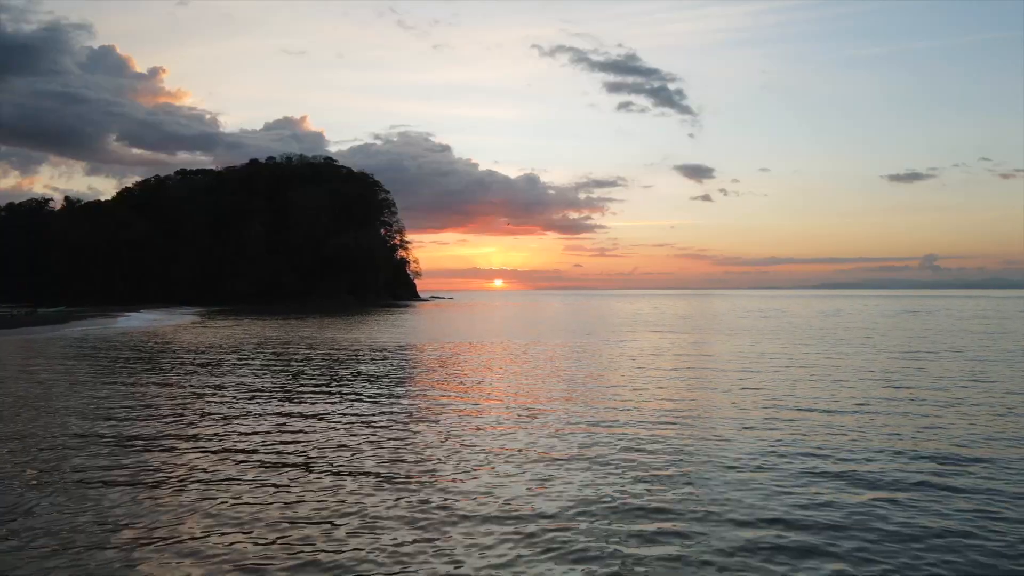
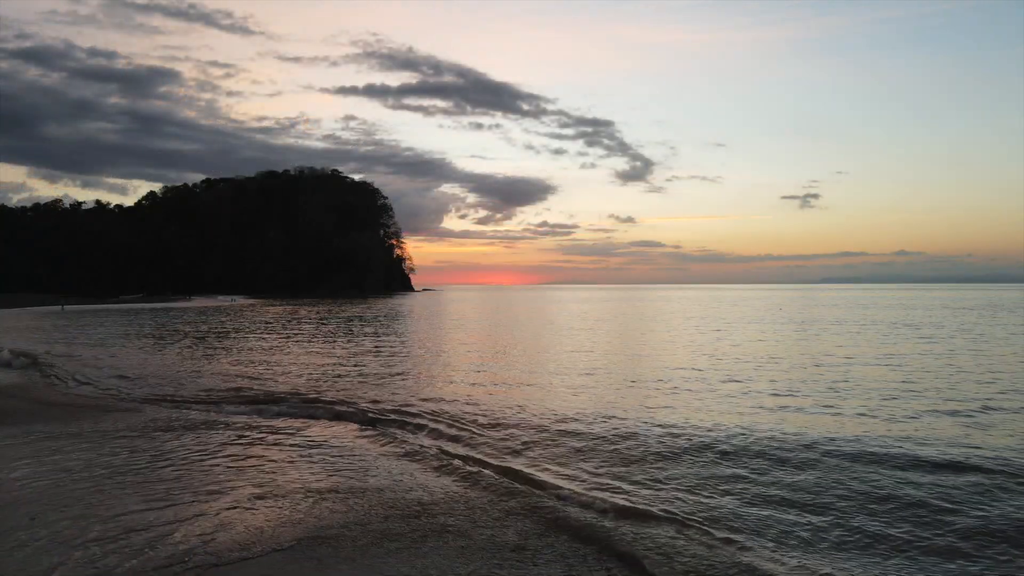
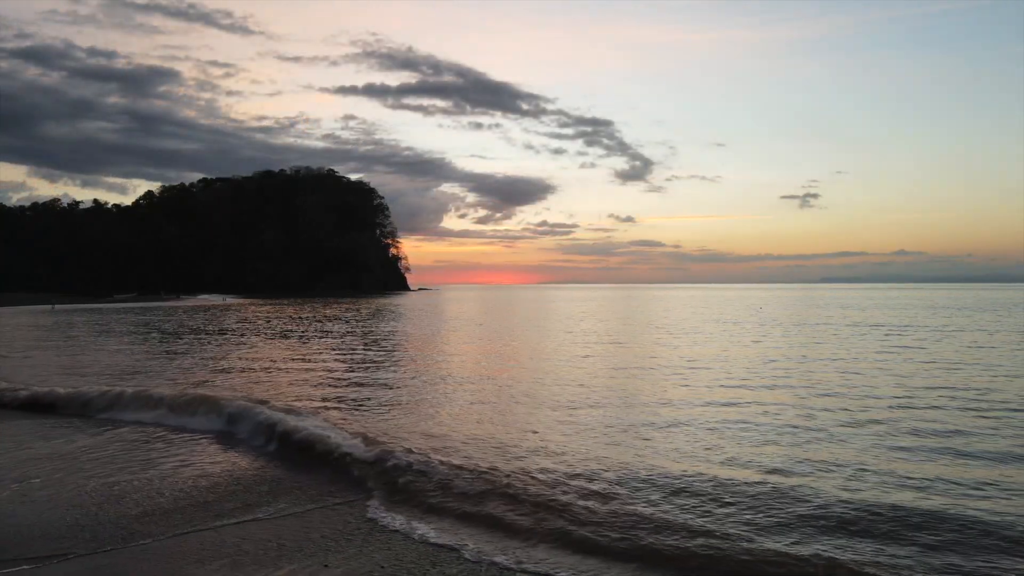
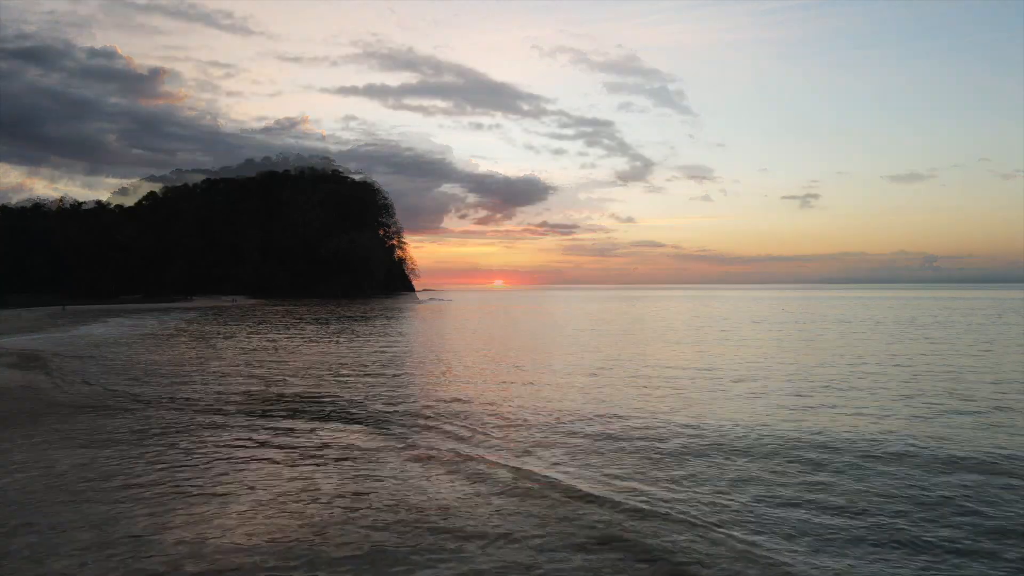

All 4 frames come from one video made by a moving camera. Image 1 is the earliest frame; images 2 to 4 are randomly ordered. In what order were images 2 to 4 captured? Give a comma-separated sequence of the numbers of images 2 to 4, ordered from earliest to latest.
4, 2, 3
